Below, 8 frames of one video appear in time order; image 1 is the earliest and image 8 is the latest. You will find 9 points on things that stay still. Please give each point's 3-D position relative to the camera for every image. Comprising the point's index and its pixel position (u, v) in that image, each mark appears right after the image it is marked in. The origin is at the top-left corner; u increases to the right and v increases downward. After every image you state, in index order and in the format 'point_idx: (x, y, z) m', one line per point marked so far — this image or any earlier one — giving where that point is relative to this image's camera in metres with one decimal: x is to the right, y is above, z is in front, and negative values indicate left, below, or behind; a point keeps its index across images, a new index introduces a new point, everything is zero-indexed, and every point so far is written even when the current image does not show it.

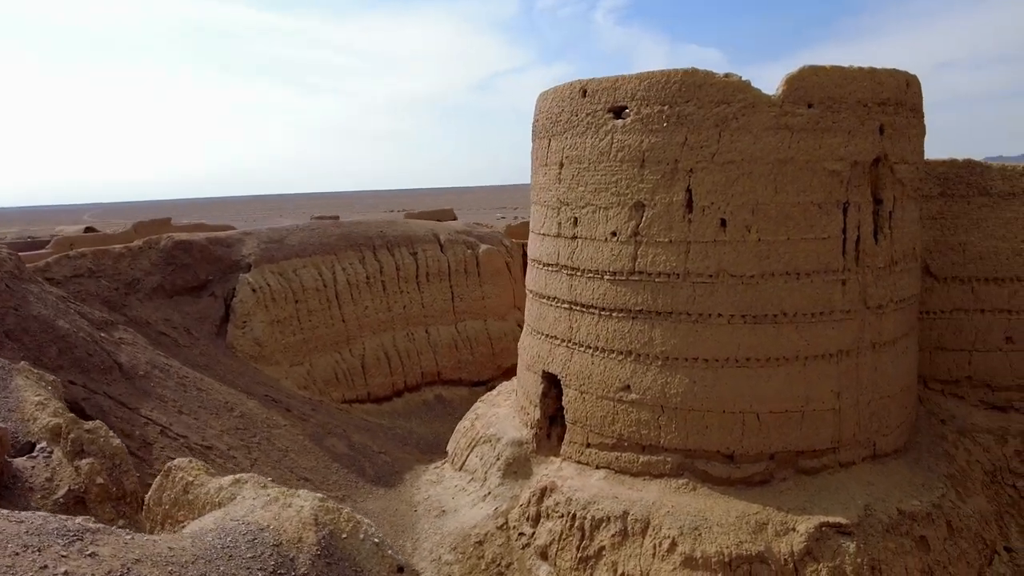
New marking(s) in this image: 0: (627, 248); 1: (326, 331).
0: (+1.0, +0.3, +6.0) m
1: (-2.4, -0.5, +9.4) m
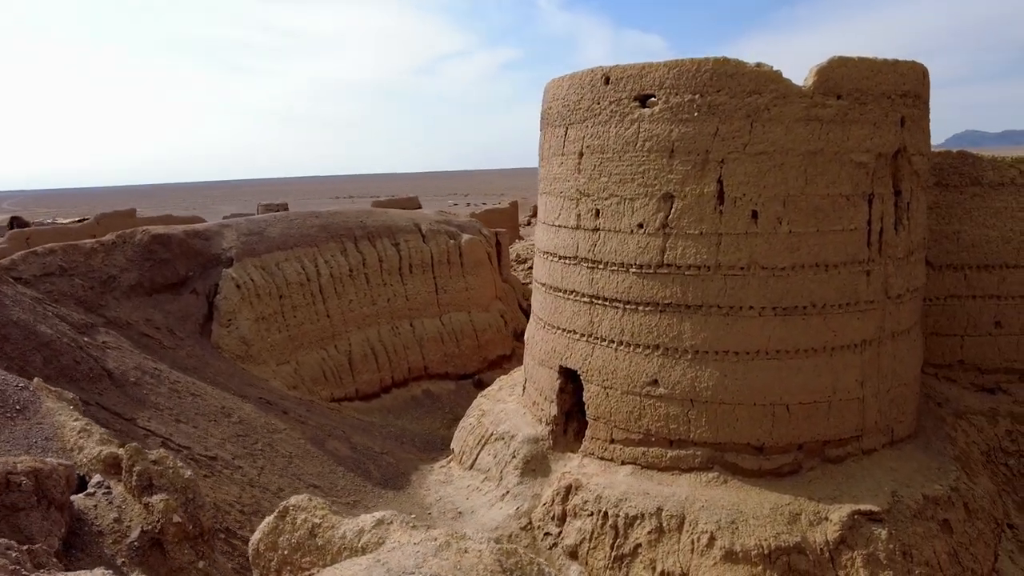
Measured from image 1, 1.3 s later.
0: (+1.2, +0.4, +5.9) m
1: (-2.5, -0.5, +9.0) m
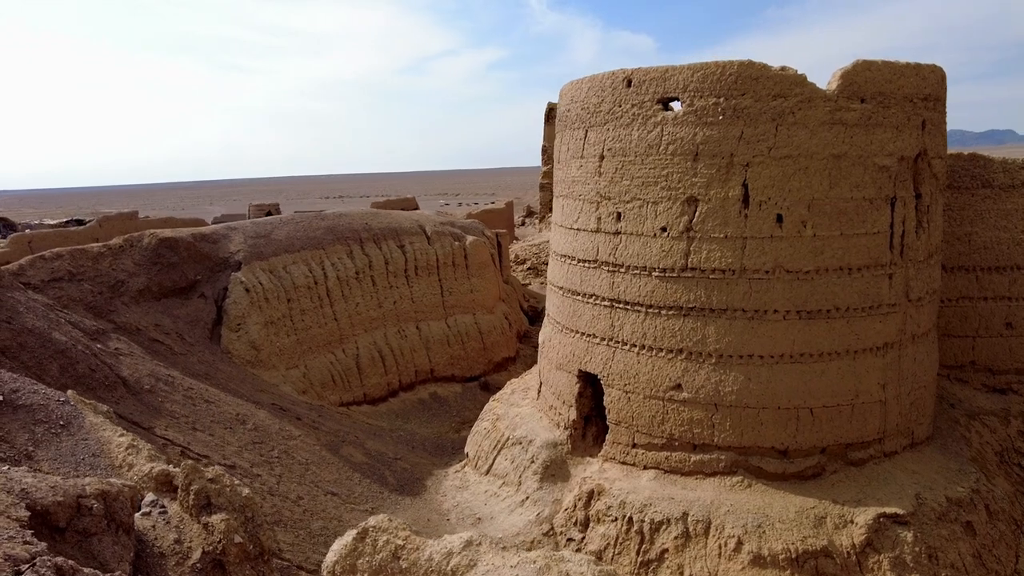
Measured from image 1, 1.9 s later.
0: (+1.3, +0.4, +5.9) m
1: (-2.3, -0.5, +8.9) m
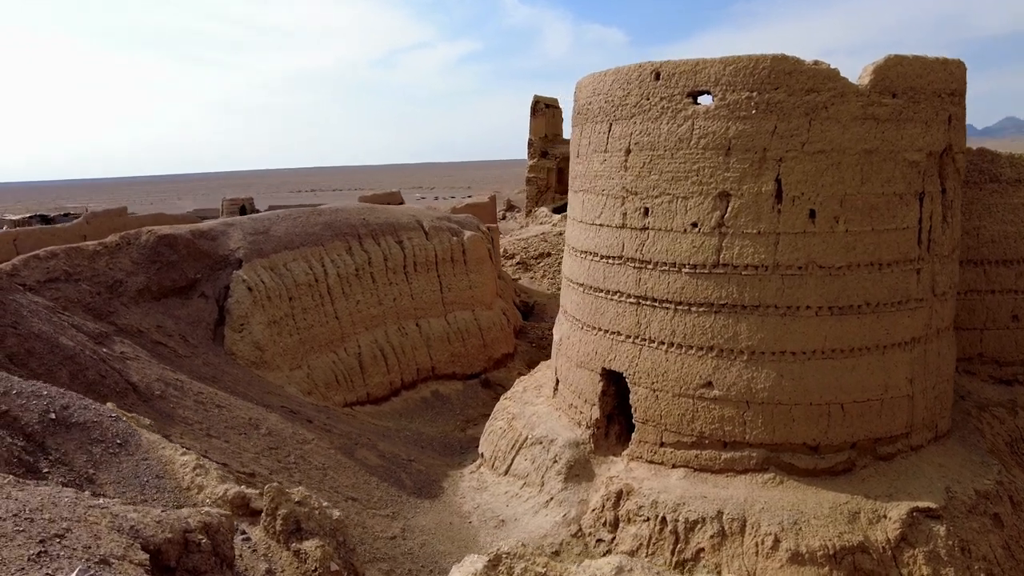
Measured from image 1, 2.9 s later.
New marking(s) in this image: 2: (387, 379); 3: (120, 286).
0: (+1.6, +0.4, +5.8) m
1: (-2.2, -0.5, +8.6) m
2: (-1.5, -1.1, +9.1) m
3: (-3.8, 0.0, +7.2) m
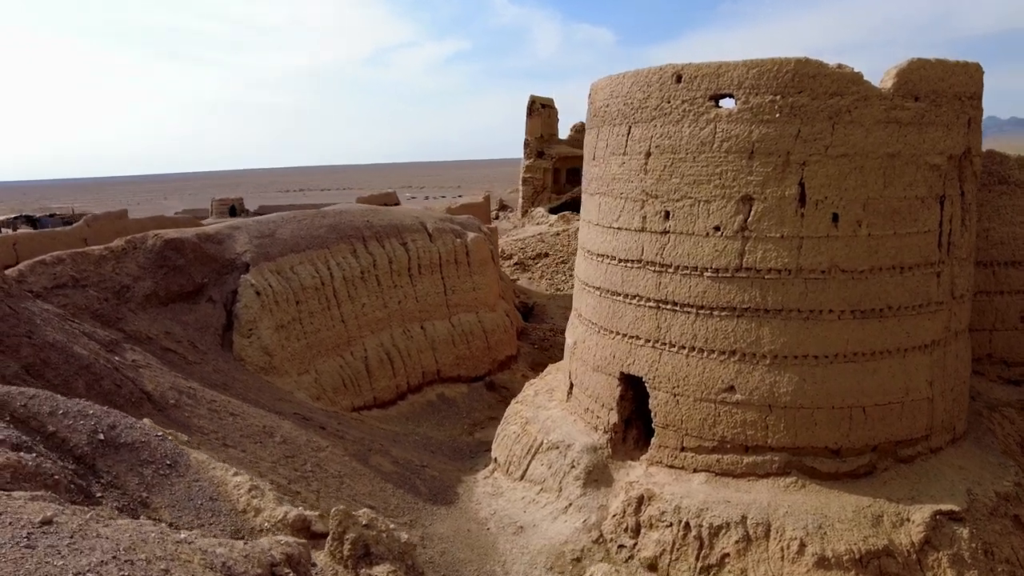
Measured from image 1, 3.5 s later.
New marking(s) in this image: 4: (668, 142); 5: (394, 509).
0: (+1.8, +0.4, +5.8) m
1: (-2.1, -0.5, +8.5) m
2: (-1.4, -1.2, +9.0) m
3: (-3.7, 0.0, +7.1) m
4: (+1.3, +1.2, +6.0) m
5: (-1.0, -1.9, +6.4) m
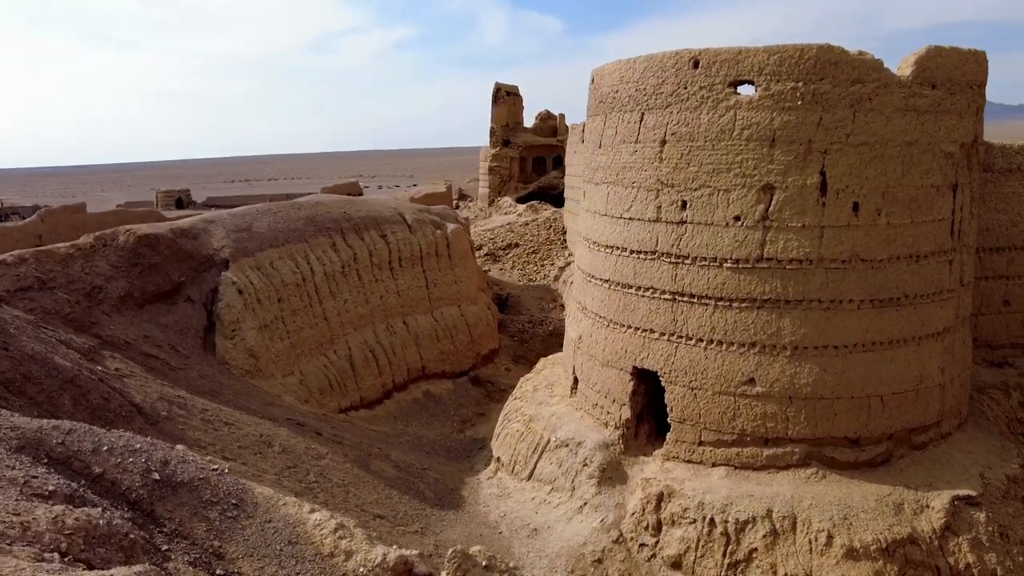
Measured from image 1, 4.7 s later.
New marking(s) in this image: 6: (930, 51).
0: (+1.9, +0.4, +5.7) m
1: (-2.2, -0.5, +8.1) m
2: (-1.6, -1.1, +8.7) m
3: (-3.7, 0.0, +6.5) m
4: (+1.4, +1.3, +5.9) m
5: (-0.9, -1.9, +6.1) m
6: (+3.2, +1.8, +5.6) m
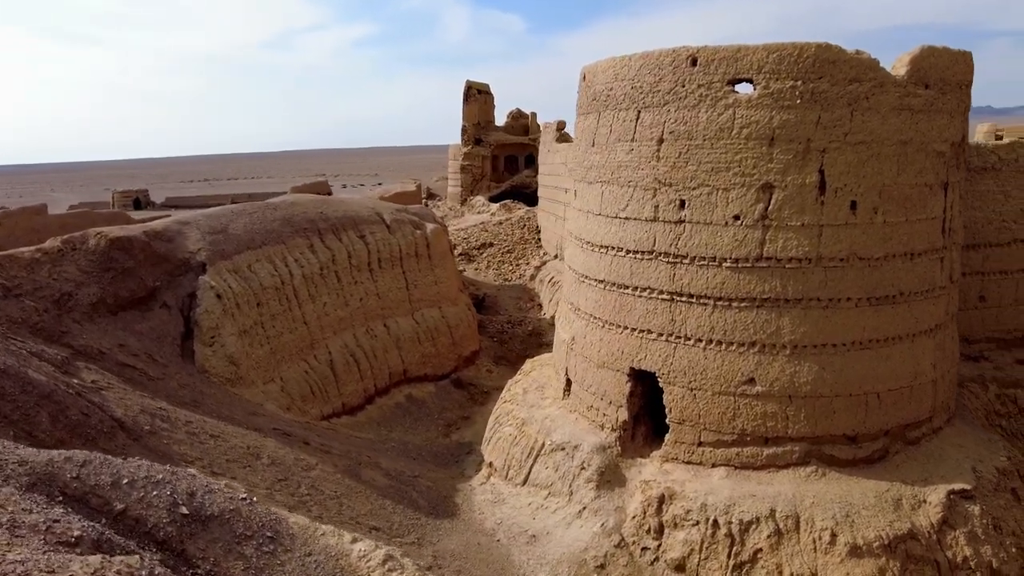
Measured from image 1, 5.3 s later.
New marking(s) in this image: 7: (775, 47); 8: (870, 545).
0: (+1.9, +0.4, +5.7) m
1: (-2.3, -0.5, +7.8) m
2: (-1.7, -1.1, +8.4) m
3: (-3.7, -0.1, +6.1) m
4: (+1.3, +1.3, +5.8) m
5: (-0.9, -1.9, +5.9) m
6: (+3.1, +1.8, +5.7) m
7: (+2.0, +1.8, +5.5) m
8: (+2.6, -1.9, +5.4) m
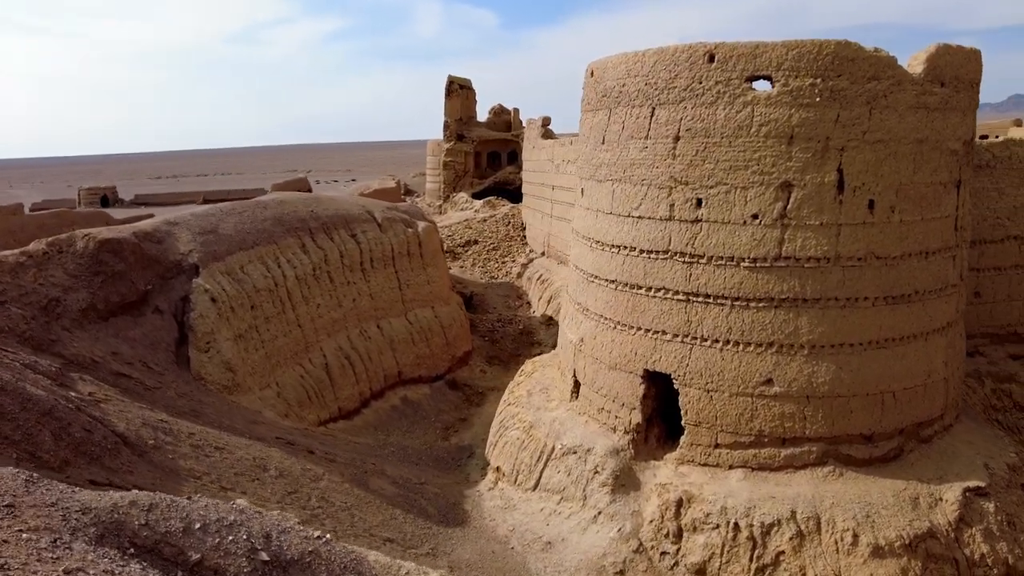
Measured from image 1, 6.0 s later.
0: (+2.0, +0.4, +5.6) m
1: (-2.3, -0.5, +7.5) m
2: (-1.7, -1.1, +8.2) m
3: (-3.6, -0.1, +5.8) m
4: (+1.4, +1.3, +5.7) m
5: (-0.8, -1.9, +5.7) m
6: (+3.3, +1.8, +5.7) m
7: (+2.1, +1.8, +5.4) m
8: (+2.8, -1.9, +5.4) m
